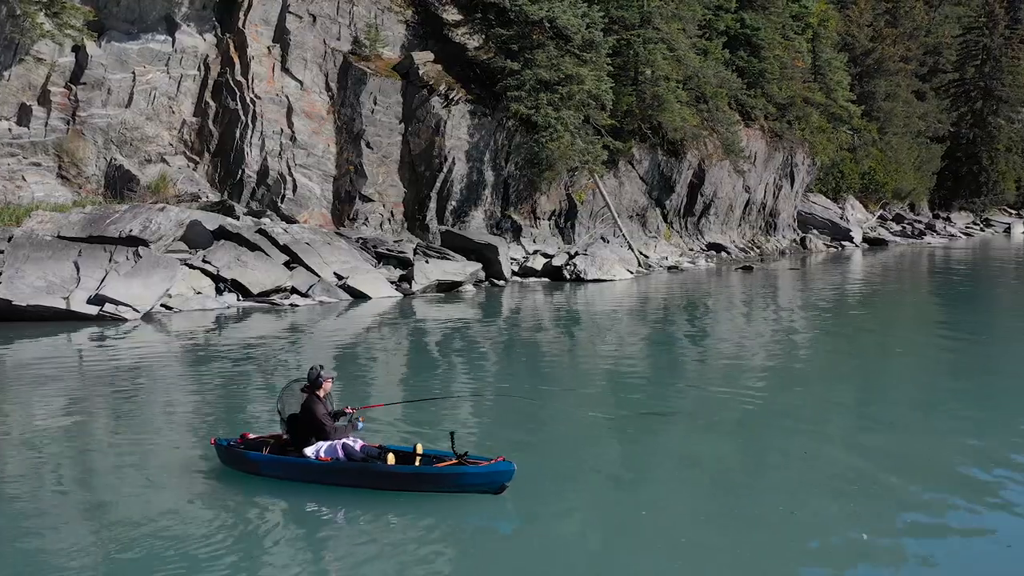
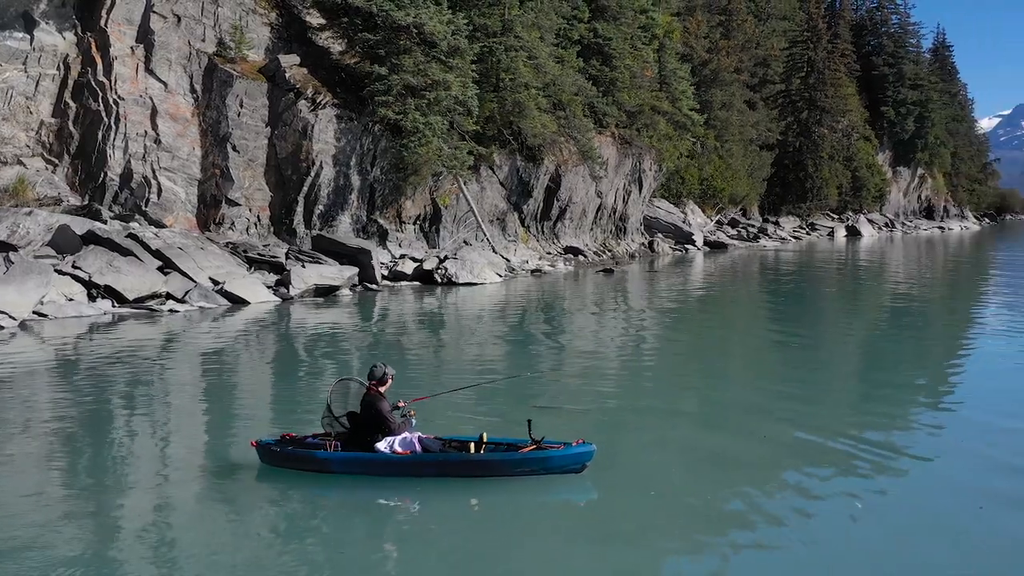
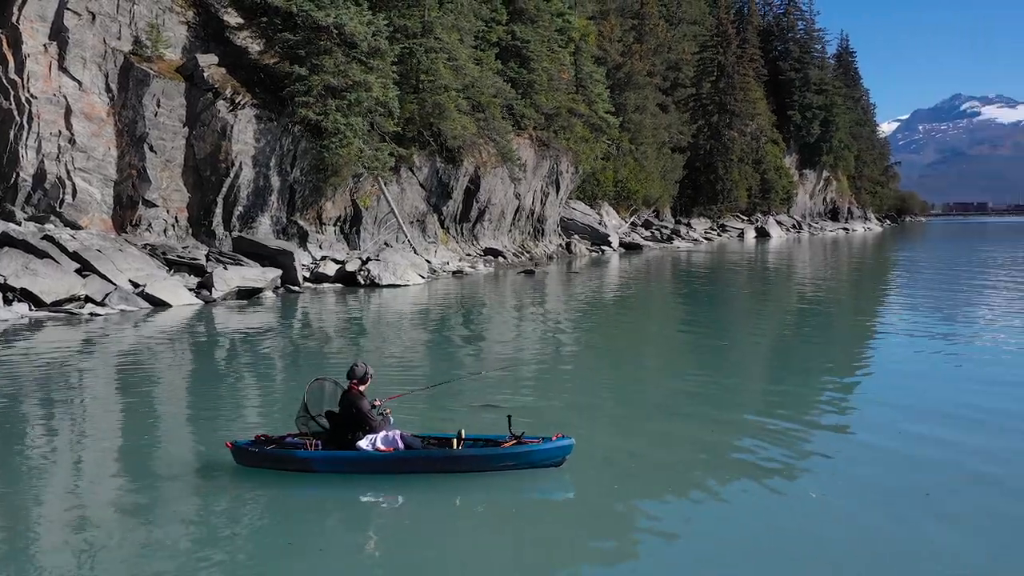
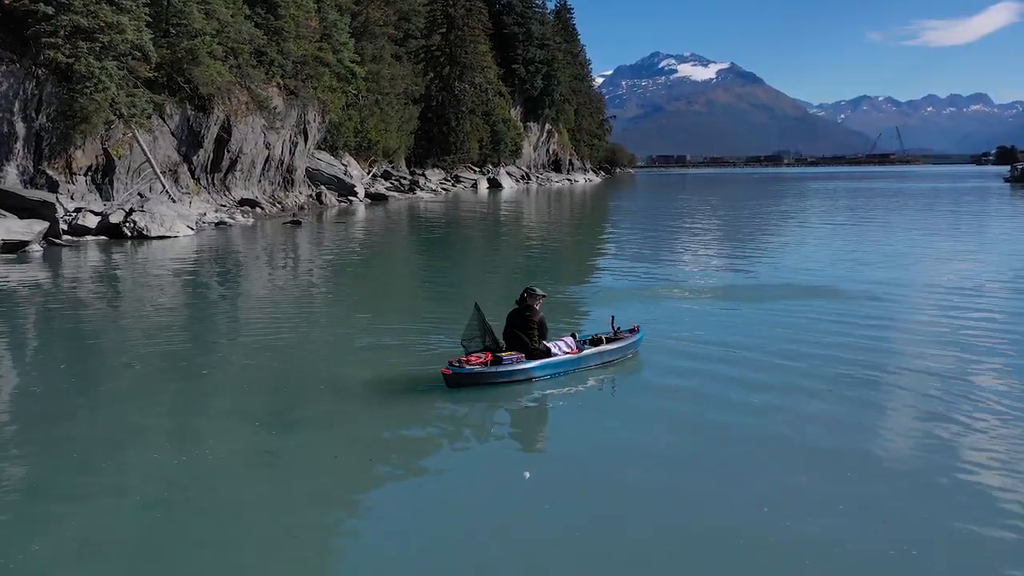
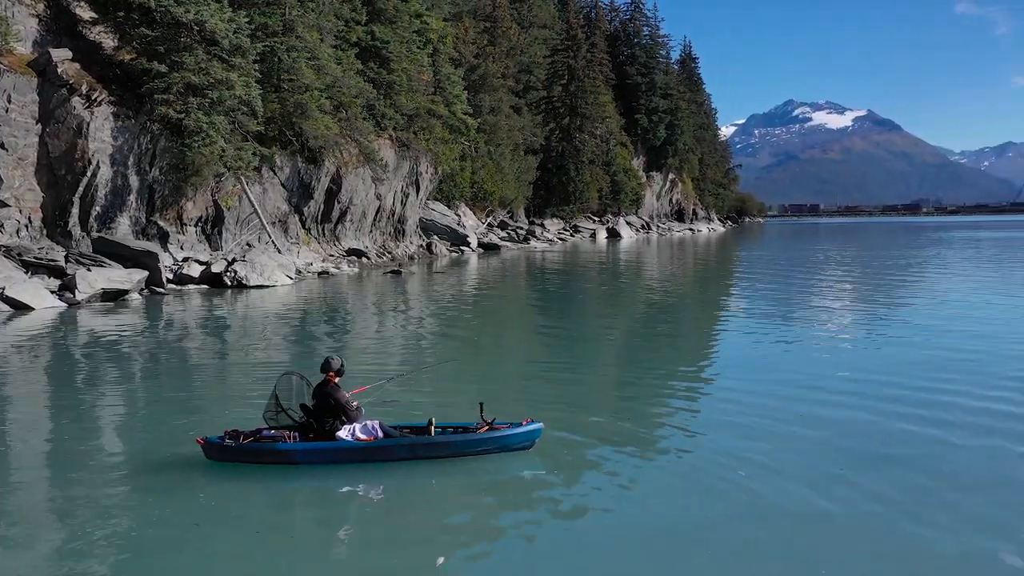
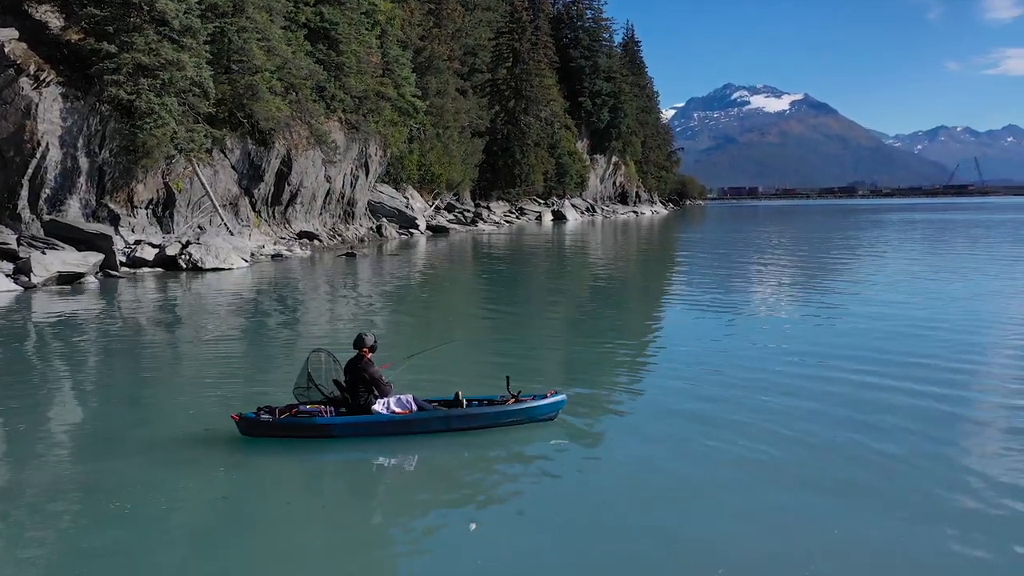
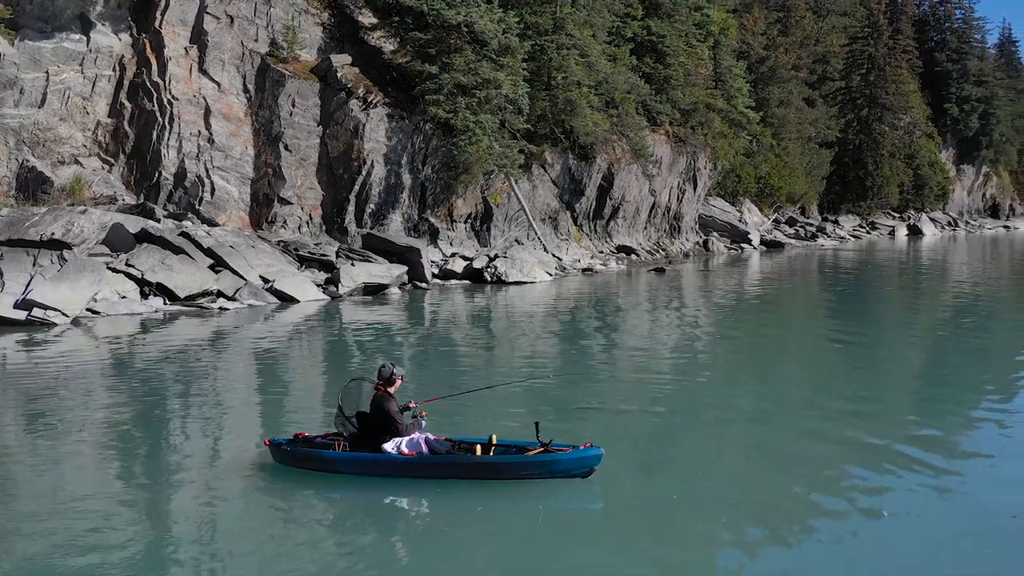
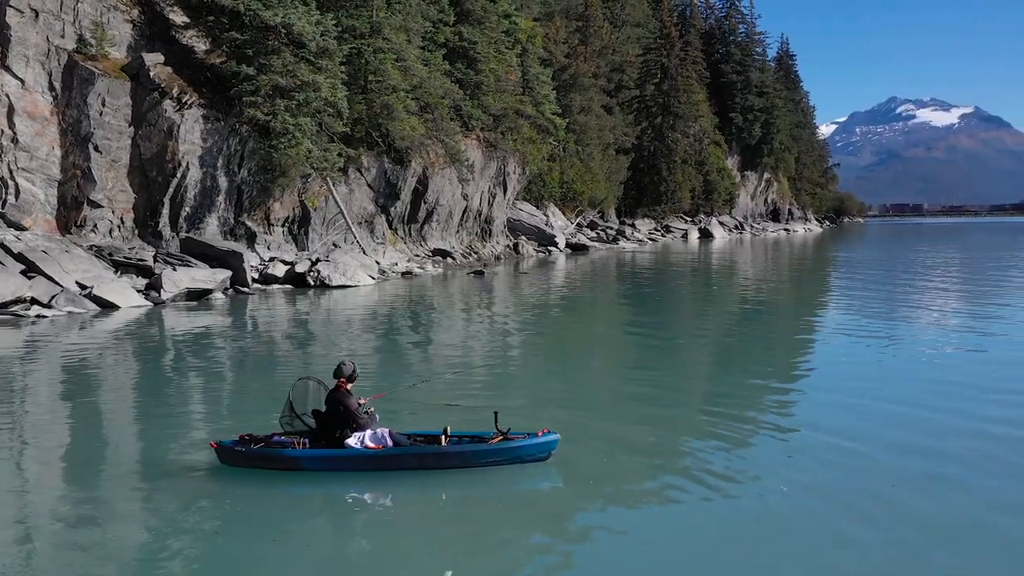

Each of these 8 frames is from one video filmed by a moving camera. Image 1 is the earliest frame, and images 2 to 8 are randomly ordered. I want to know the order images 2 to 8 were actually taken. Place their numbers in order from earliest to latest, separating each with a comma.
7, 2, 3, 8, 5, 6, 4
